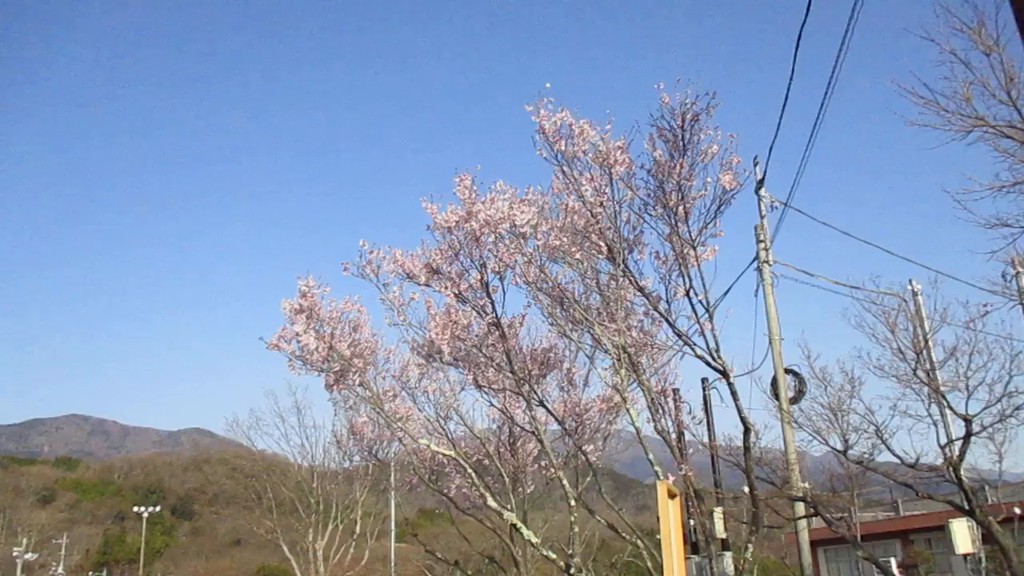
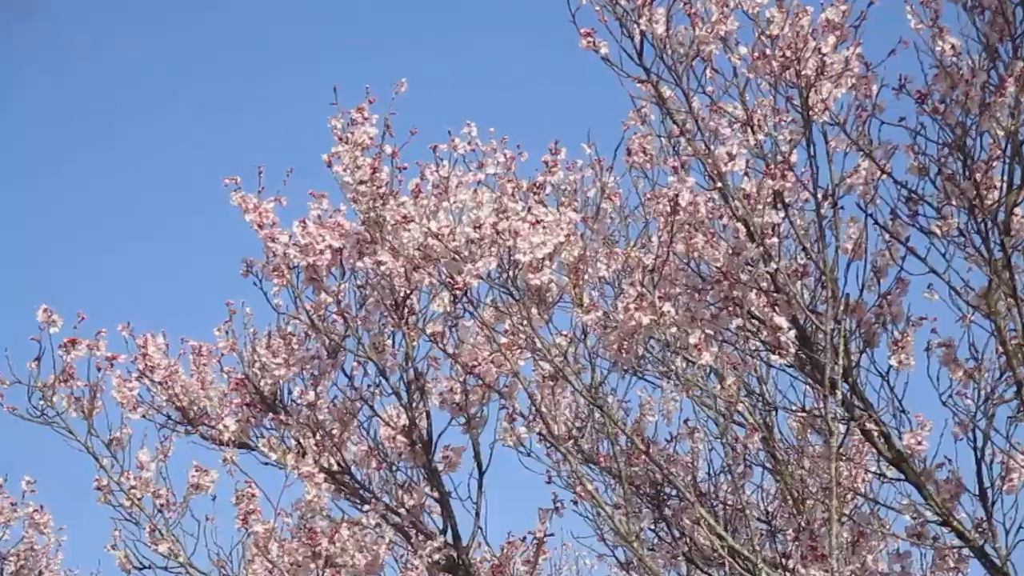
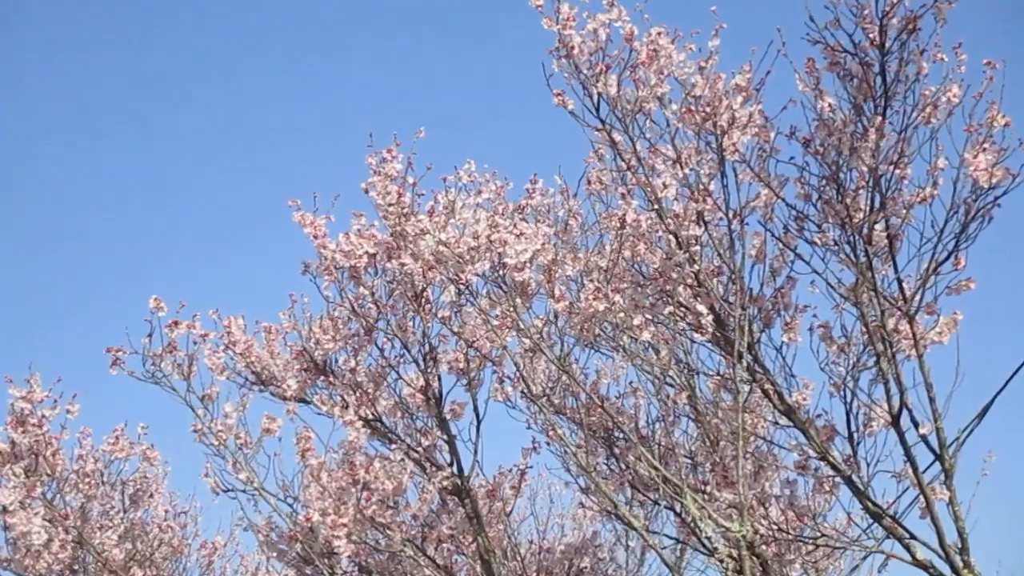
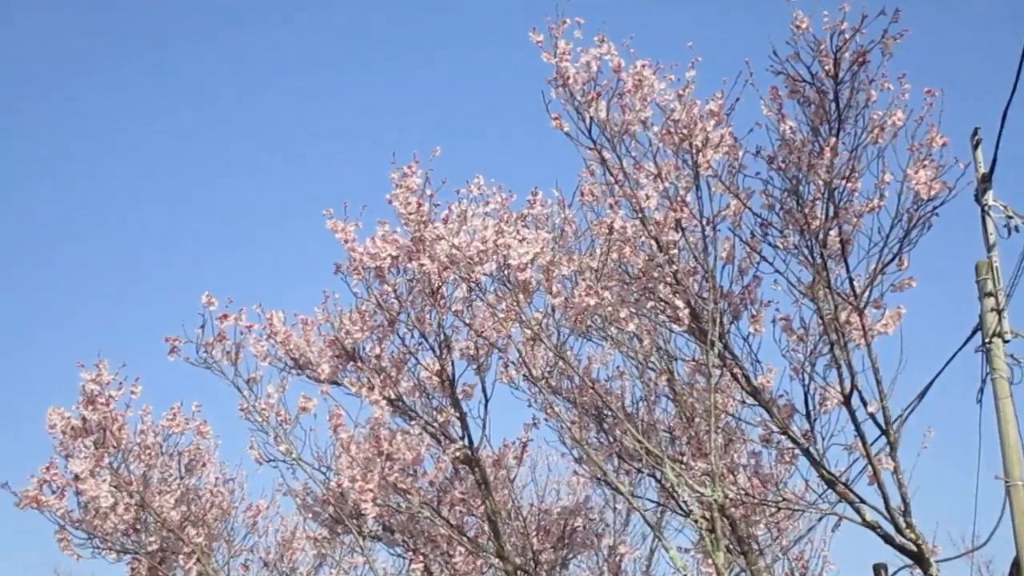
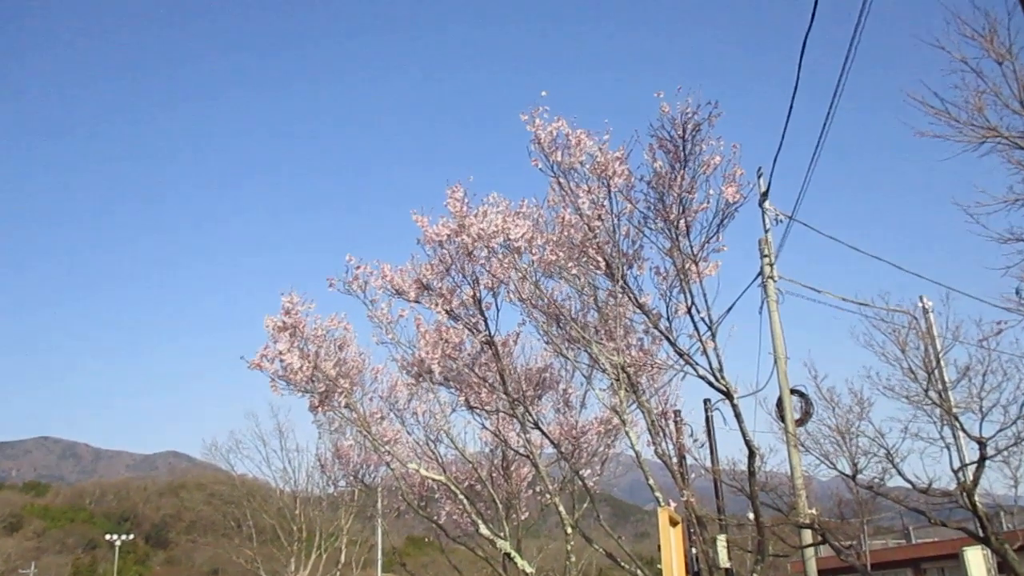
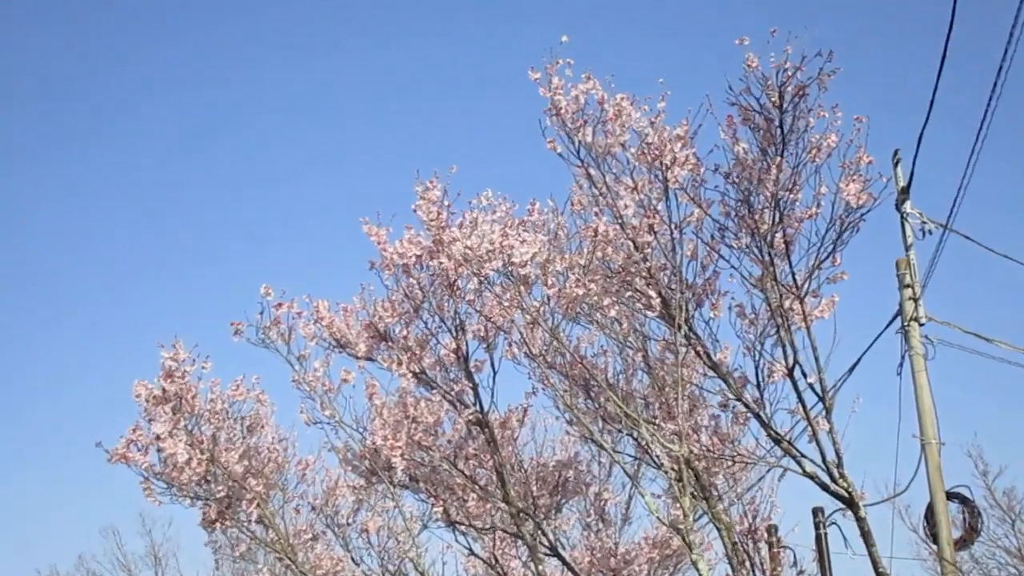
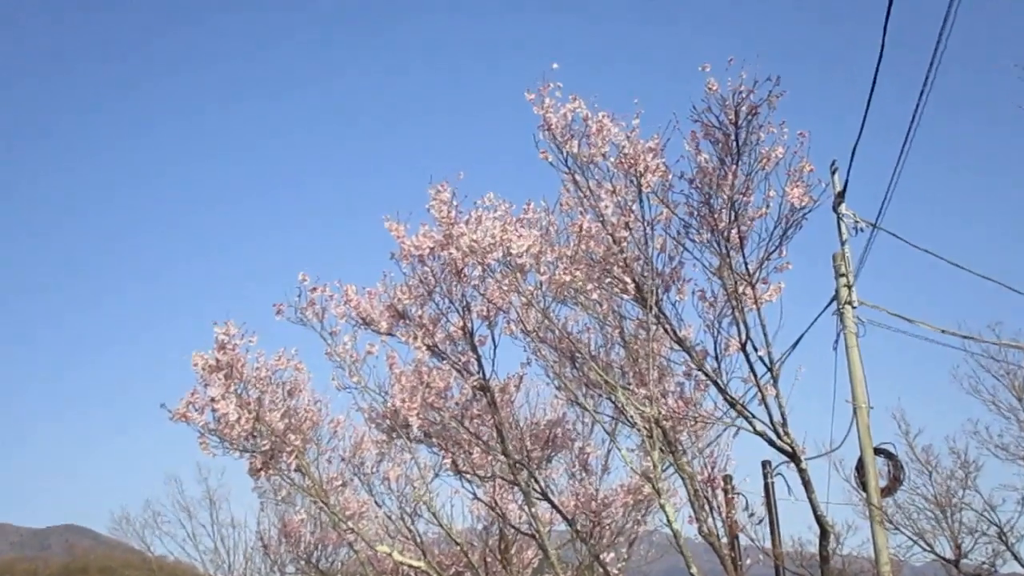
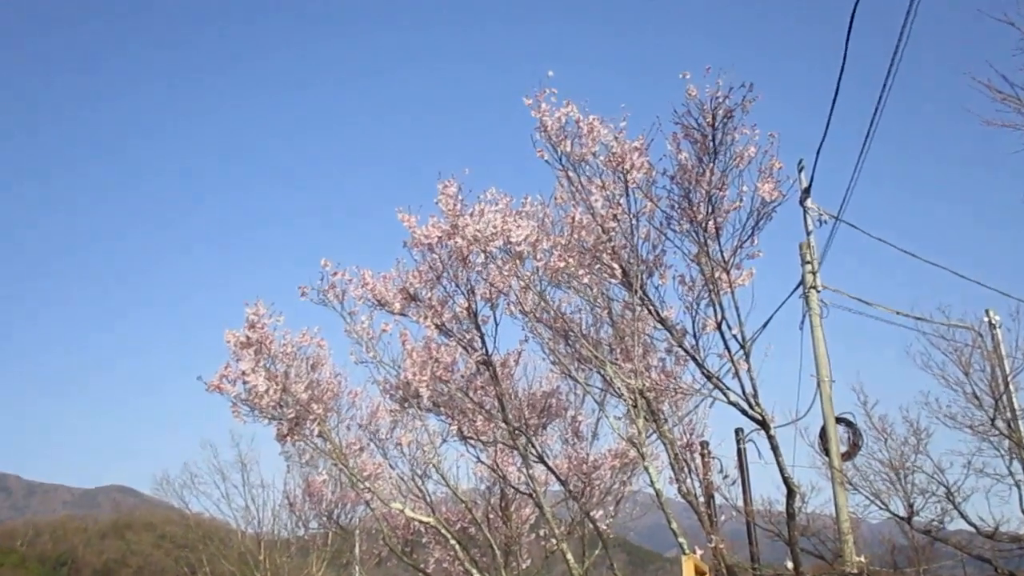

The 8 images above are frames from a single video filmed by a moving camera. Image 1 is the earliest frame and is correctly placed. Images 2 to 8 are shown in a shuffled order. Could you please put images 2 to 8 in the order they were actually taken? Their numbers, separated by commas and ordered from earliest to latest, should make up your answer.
5, 8, 7, 6, 4, 3, 2
